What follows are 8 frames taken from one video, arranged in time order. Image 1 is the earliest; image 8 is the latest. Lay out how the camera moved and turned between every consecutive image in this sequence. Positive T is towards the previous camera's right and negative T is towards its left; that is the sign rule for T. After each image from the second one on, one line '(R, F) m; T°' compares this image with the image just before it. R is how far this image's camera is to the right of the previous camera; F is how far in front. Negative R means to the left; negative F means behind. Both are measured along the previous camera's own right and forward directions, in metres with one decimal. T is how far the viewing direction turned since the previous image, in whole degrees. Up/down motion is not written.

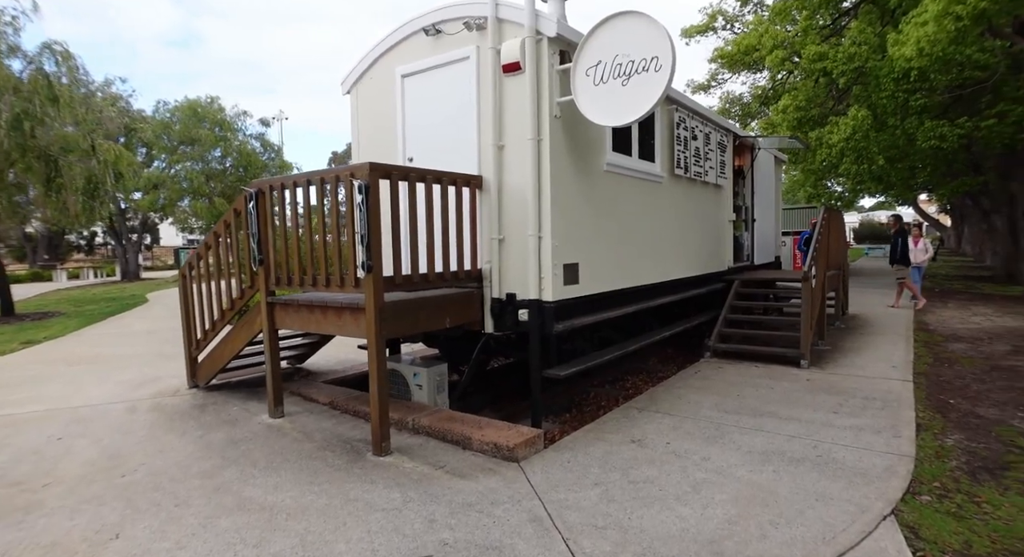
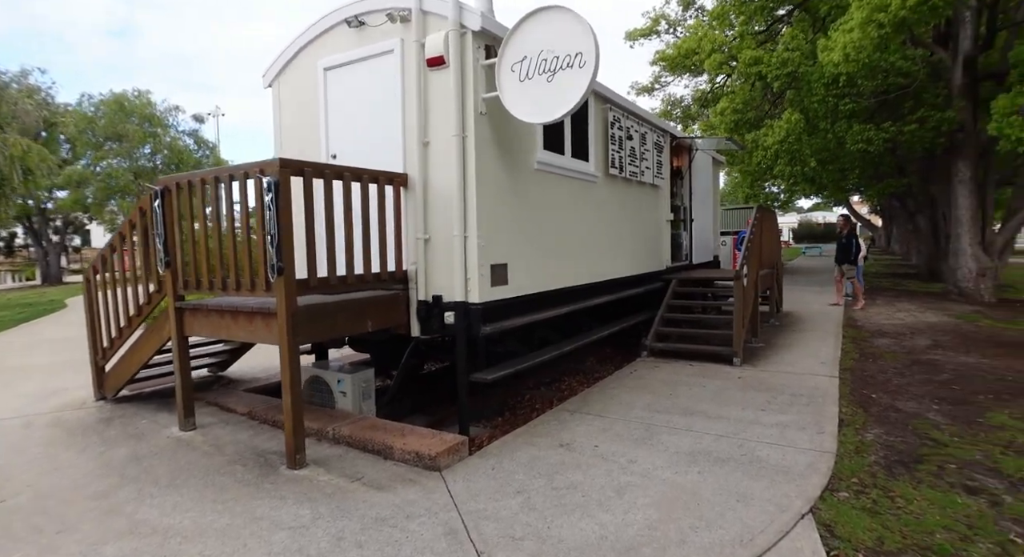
(+0.2, +0.1) m; +4°
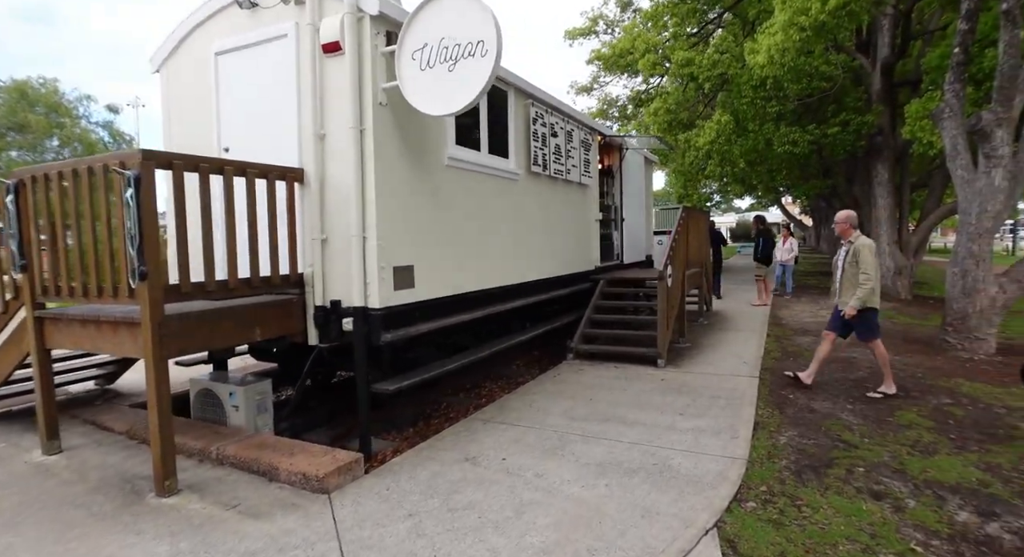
(+0.3, +0.3) m; +5°
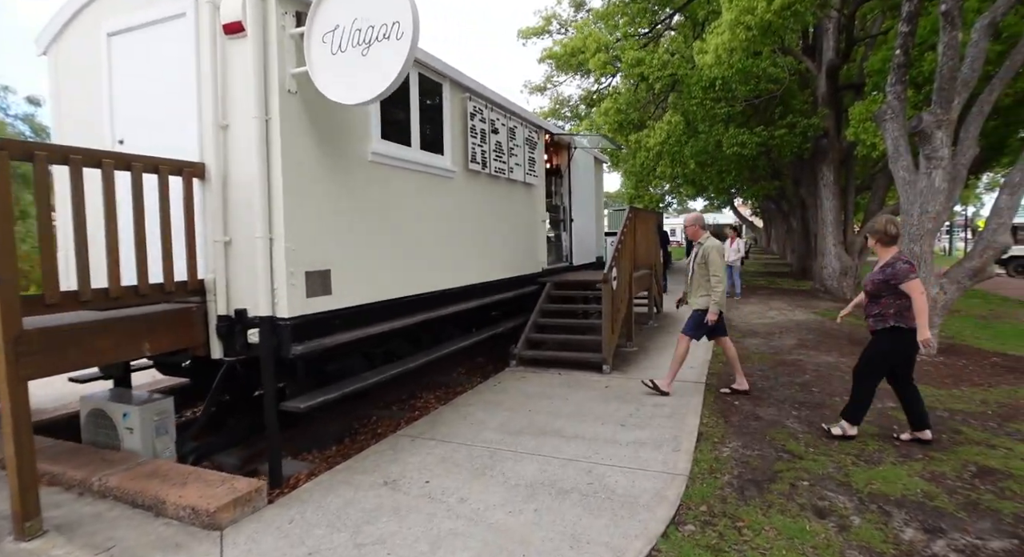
(+0.2, +0.3) m; +4°
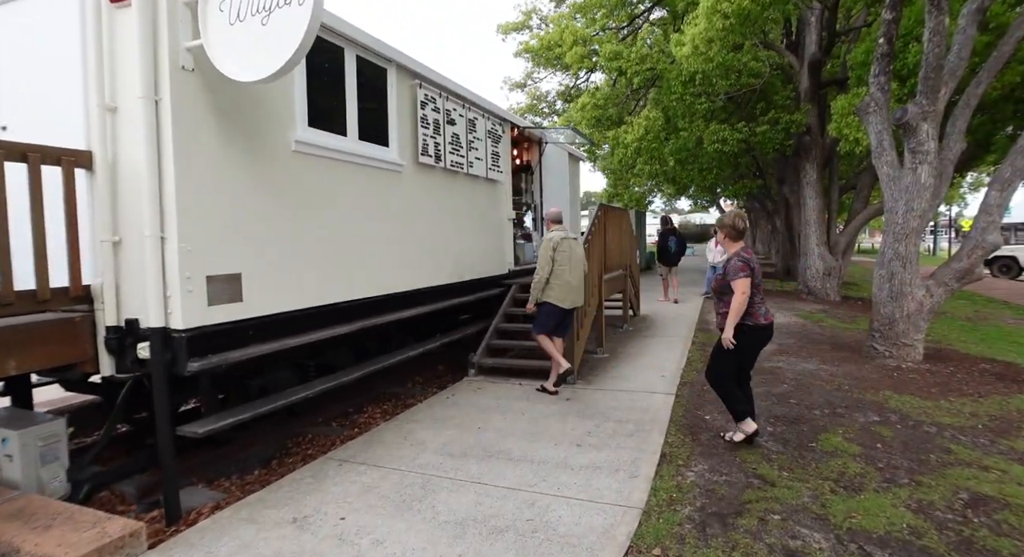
(+0.3, +0.5) m; +1°
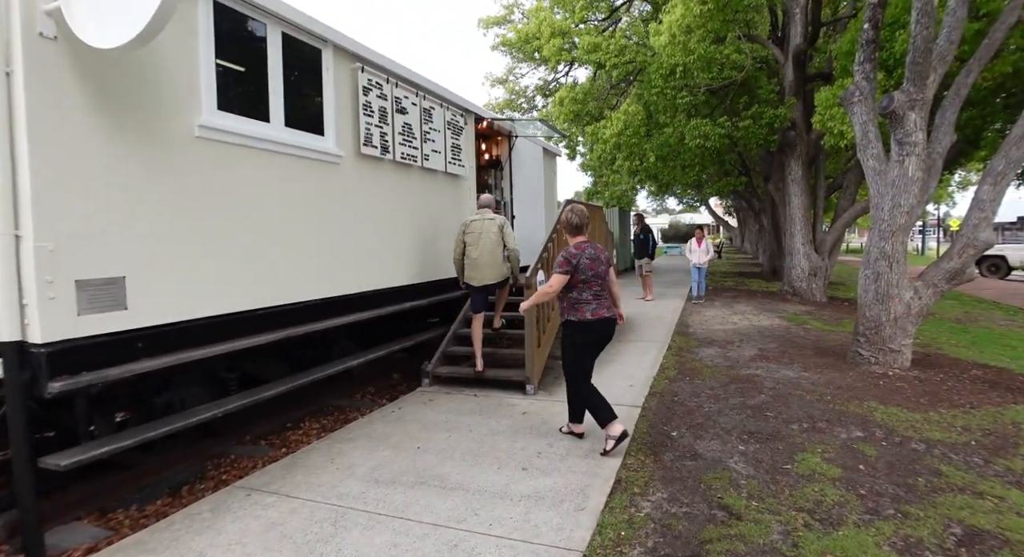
(+0.3, +0.5) m; +1°
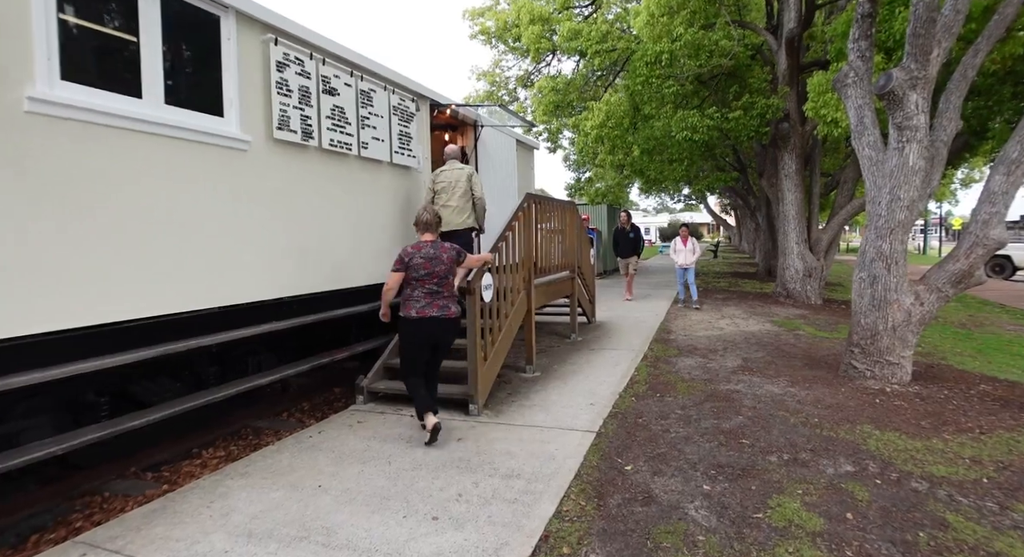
(+0.5, +0.7) m; 0°
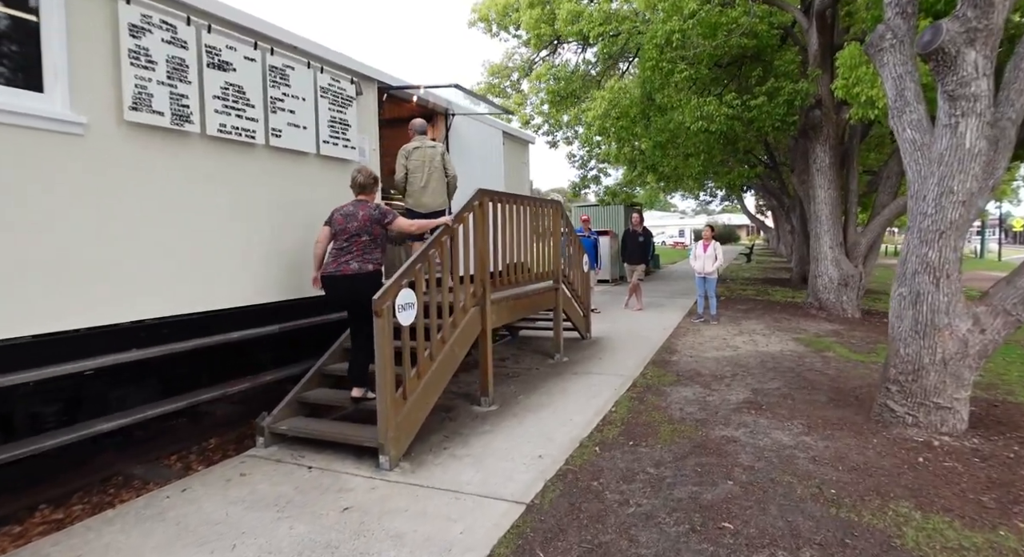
(+0.7, +1.0) m; -4°
